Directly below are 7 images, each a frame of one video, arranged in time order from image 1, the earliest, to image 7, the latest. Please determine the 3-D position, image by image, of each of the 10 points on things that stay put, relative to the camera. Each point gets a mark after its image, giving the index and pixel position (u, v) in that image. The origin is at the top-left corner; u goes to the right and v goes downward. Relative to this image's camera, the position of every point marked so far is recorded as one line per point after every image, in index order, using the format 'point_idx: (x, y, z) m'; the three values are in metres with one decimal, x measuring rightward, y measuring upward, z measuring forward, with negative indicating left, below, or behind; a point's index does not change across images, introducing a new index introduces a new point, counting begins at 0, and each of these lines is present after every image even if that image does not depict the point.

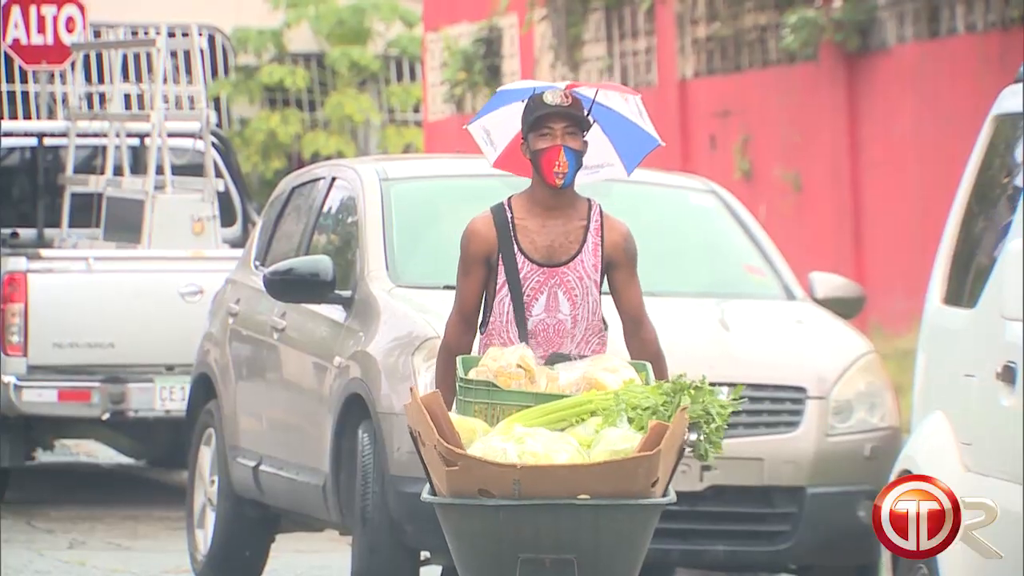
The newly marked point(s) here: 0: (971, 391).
0: (+1.7, -0.4, +5.2) m
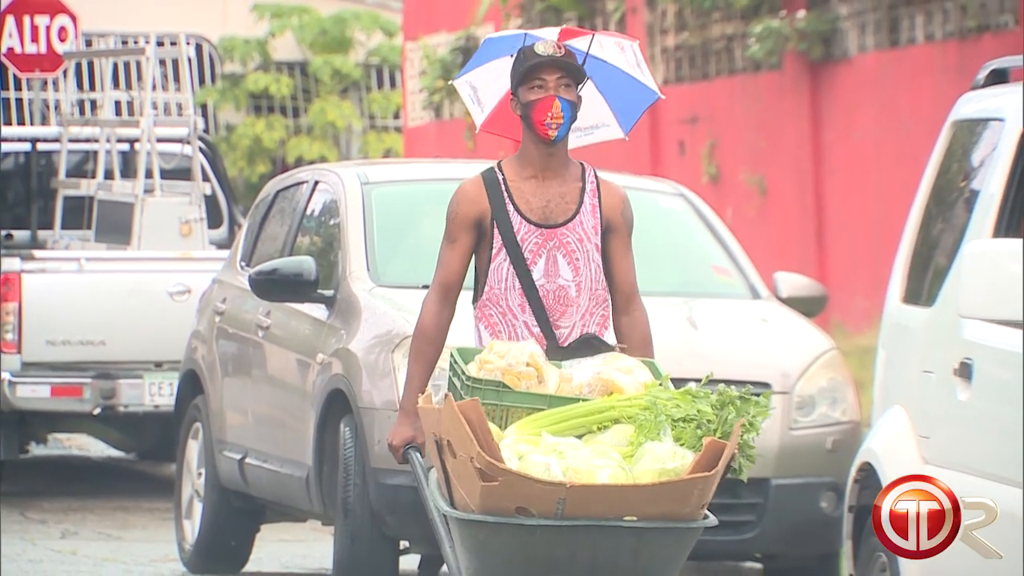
0: (+1.6, -0.4, +5.5) m
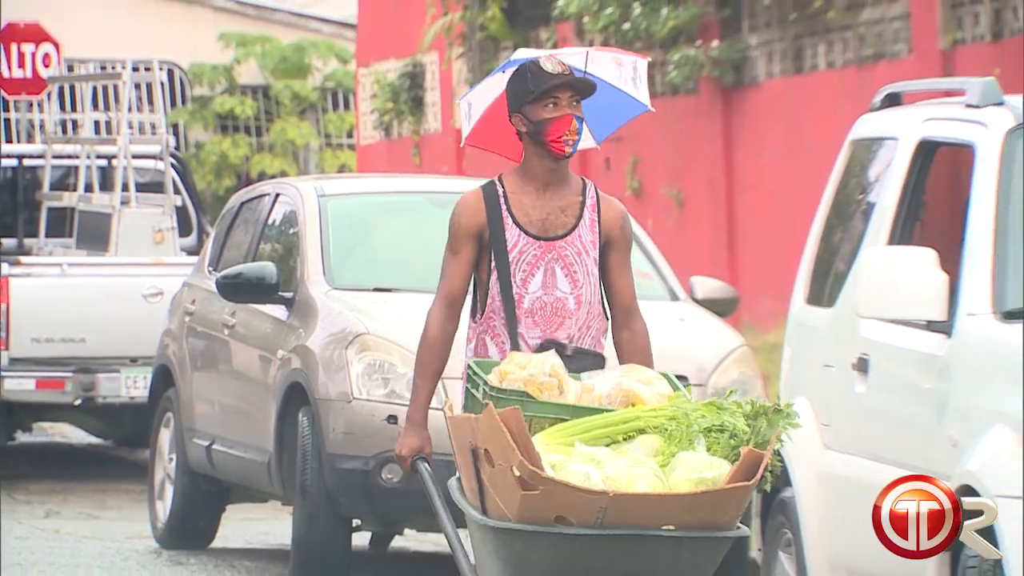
0: (+1.3, -0.4, +6.1) m
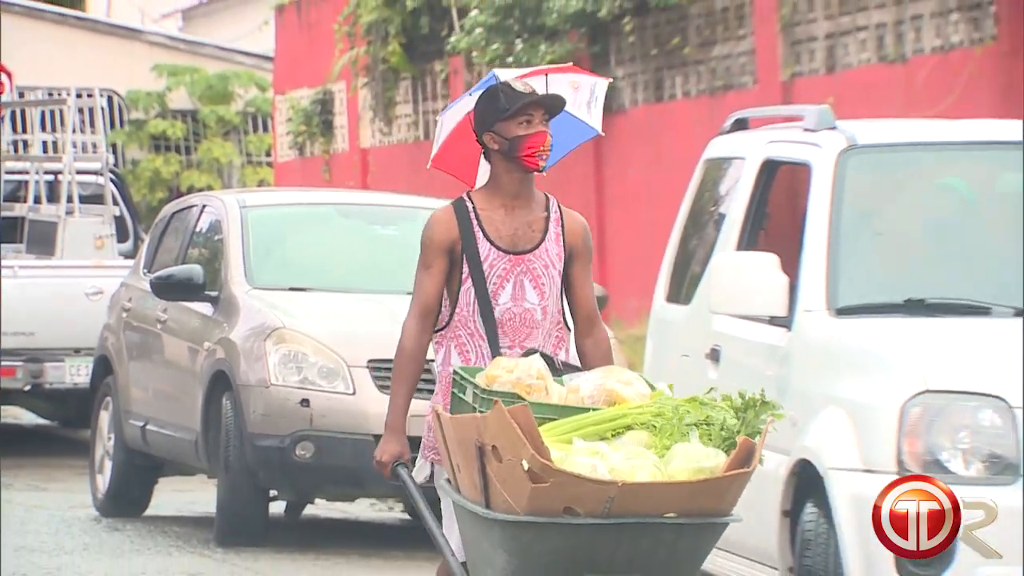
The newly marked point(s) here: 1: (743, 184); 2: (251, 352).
0: (+0.8, -0.4, +7.1) m
1: (+1.1, +0.5, +7.3) m
2: (-1.3, -0.3, +7.4) m
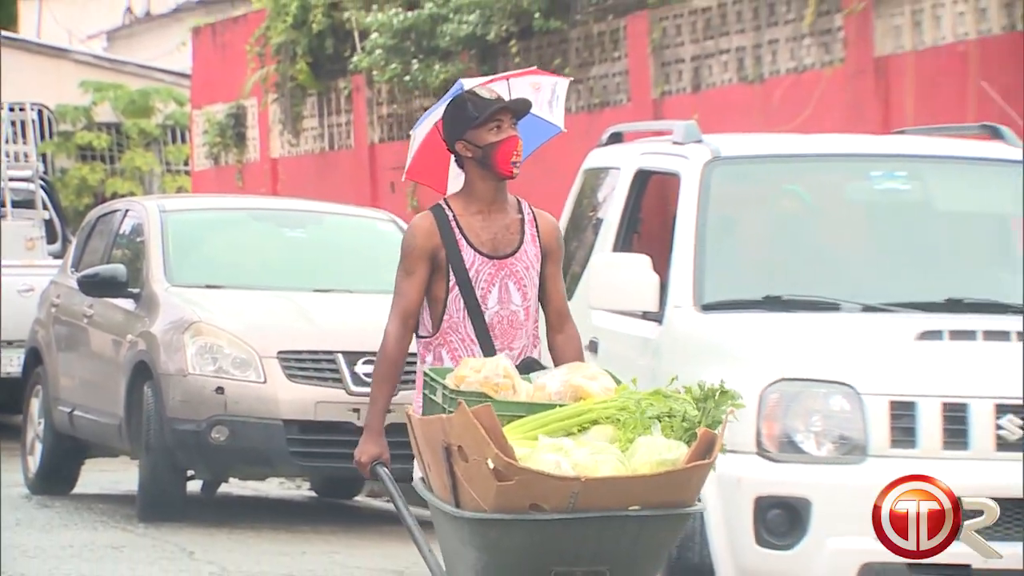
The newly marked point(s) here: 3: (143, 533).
0: (+0.2, -0.4, +7.9) m
1: (+0.6, +0.5, +8.1) m
2: (-1.9, -0.3, +8.2) m
3: (-2.1, -1.4, +8.2) m
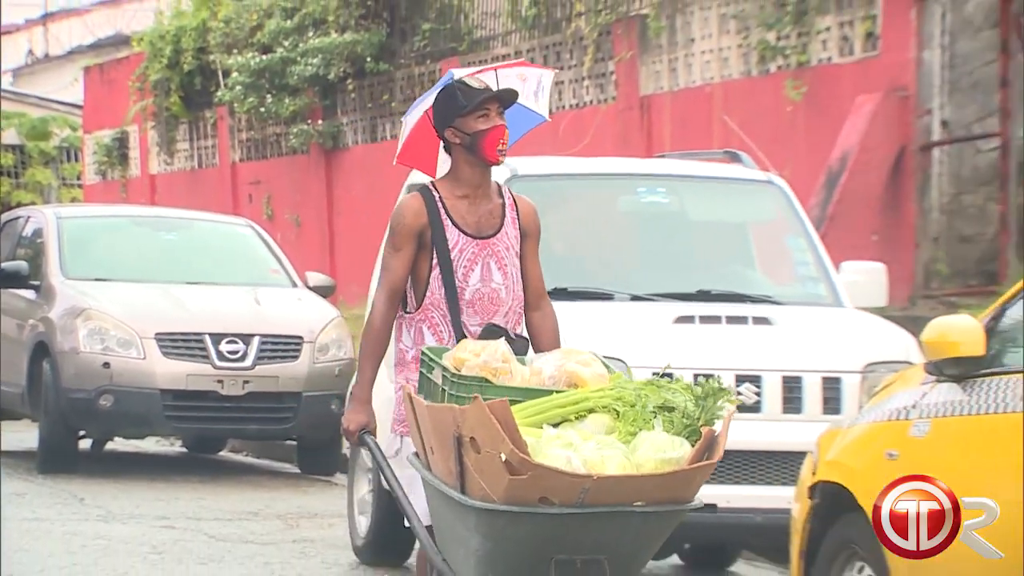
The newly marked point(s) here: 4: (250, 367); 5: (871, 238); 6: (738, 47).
0: (-0.9, -0.3, +9.8) m
1: (-0.6, +0.6, +10.0) m
2: (-3.0, -0.3, +9.9) m
3: (-3.2, -1.3, +10.0) m
4: (-1.8, -0.5, +10.0) m
5: (+2.7, +0.4, +11.4) m
6: (+1.9, +2.1, +12.6) m
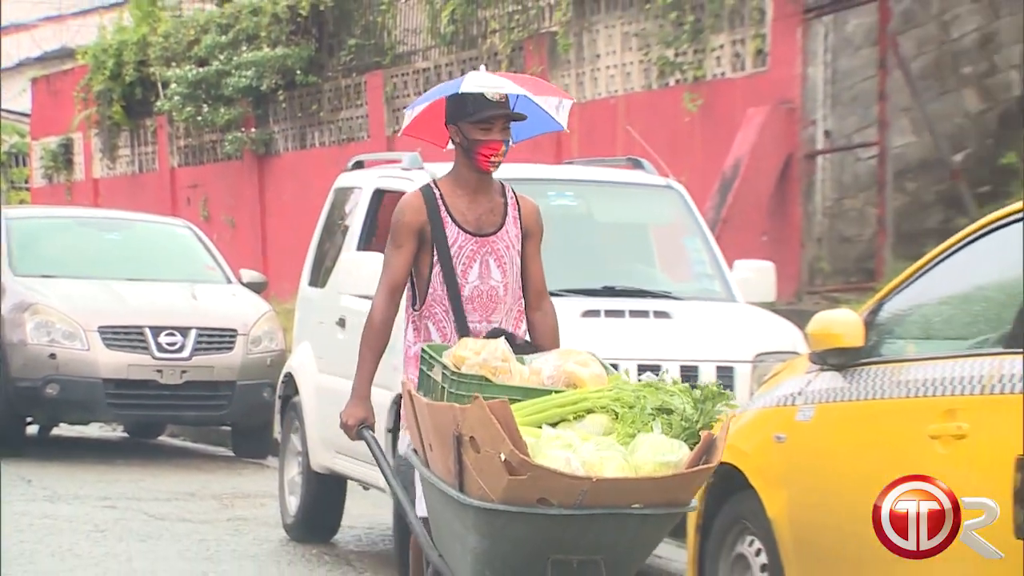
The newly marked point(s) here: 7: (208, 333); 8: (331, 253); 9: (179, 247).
0: (-1.5, -0.3, +10.6) m
1: (-1.2, +0.6, +10.8) m
2: (-3.6, -0.2, +10.7) m
3: (-3.8, -1.3, +10.7) m
4: (-2.4, -0.5, +10.8) m
5: (+2.1, +0.4, +12.3) m
6: (+1.2, +2.1, +13.4) m
7: (-2.3, -0.3, +11.0) m
8: (-1.4, +0.3, +11.0) m
9: (-2.7, +0.3, +11.9) m
